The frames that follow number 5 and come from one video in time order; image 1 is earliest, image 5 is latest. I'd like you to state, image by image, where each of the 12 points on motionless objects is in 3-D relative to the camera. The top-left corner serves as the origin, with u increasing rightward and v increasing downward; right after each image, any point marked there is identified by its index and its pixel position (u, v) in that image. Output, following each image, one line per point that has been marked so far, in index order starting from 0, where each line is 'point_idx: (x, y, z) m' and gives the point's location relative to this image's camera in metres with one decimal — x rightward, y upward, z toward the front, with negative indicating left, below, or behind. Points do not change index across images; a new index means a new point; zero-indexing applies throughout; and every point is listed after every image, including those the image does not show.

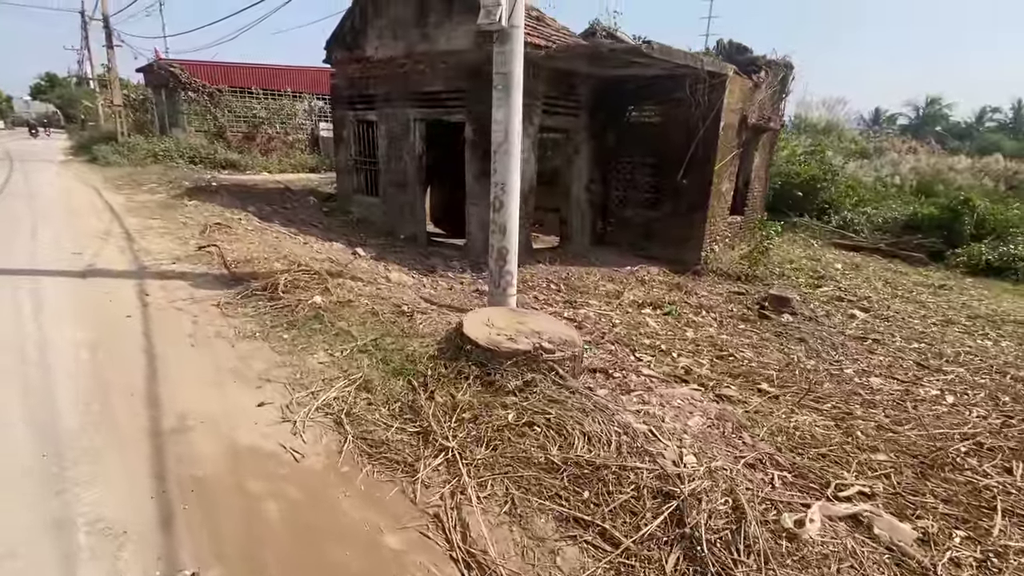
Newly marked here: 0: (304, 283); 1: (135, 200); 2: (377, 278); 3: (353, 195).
0: (-1.8, 0.0, +4.4) m
1: (-7.0, +1.6, +9.0) m
2: (-1.5, +0.1, +5.4) m
3: (-3.6, +2.1, +11.1) m
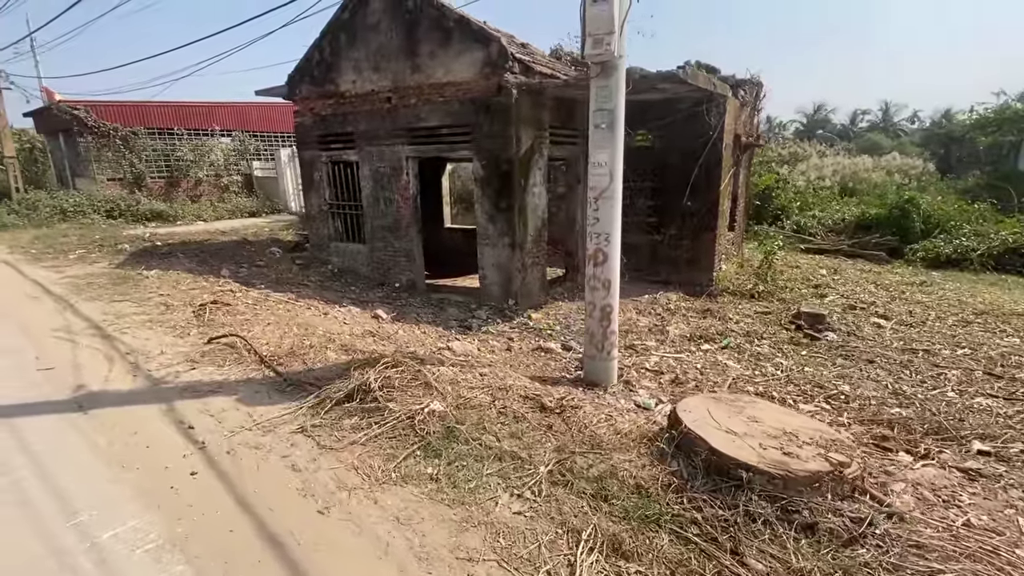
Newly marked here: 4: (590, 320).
0: (-0.8, -0.7, +3.4) m
1: (-6.6, +0.2, +7.3) m
2: (-0.6, -0.6, +4.6) m
3: (-3.7, +0.9, +9.9) m
4: (+0.7, -0.3, +4.3) m
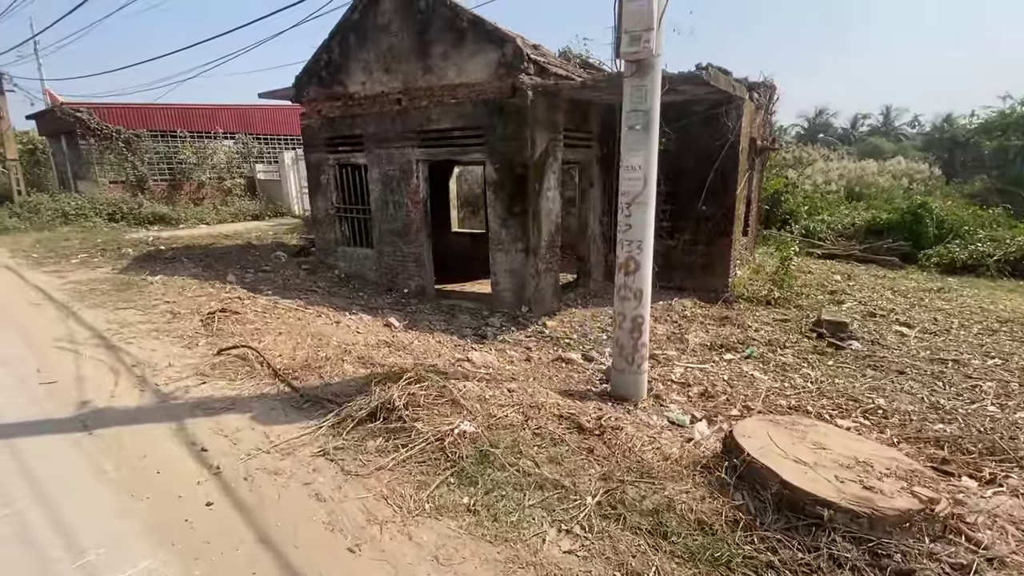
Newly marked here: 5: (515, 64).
0: (-0.6, -0.7, +3.2) m
1: (-6.4, +0.1, +7.1) m
2: (-0.4, -0.7, +4.4) m
3: (-3.5, +0.8, +9.7) m
4: (+0.9, -0.4, +4.1) m
5: (0.0, +3.2, +7.0) m
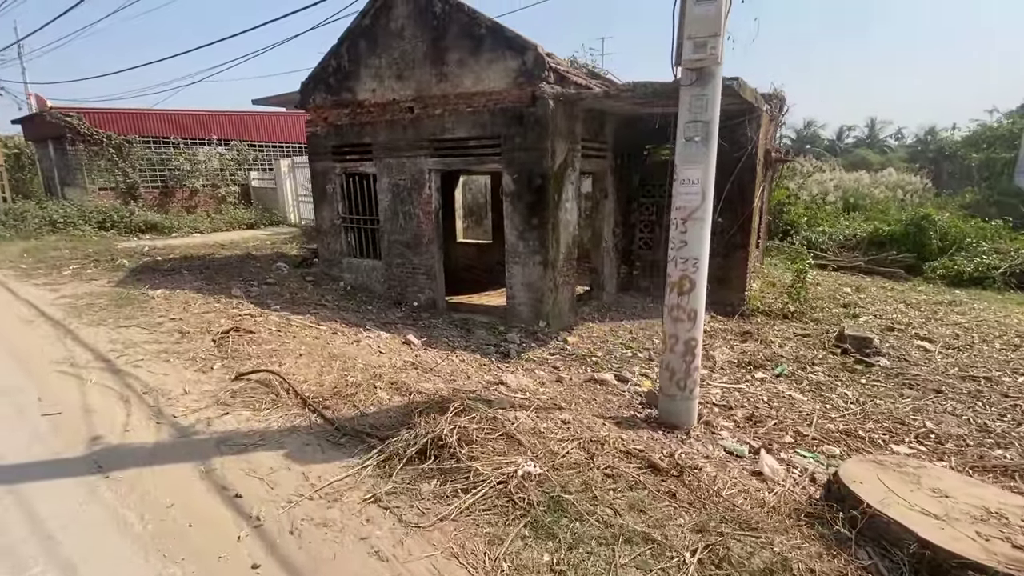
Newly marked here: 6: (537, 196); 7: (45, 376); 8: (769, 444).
0: (-0.2, -0.9, +2.9) m
1: (-6.1, -0.1, +6.7) m
2: (-0.1, -0.9, +4.1) m
3: (-3.3, +0.6, +9.4) m
4: (+1.3, -0.5, +3.8) m
5: (+0.3, +3.0, +6.8) m
6: (+0.4, +1.4, +7.1) m
7: (-3.9, -0.7, +4.0) m
8: (+2.1, -1.2, +3.9) m
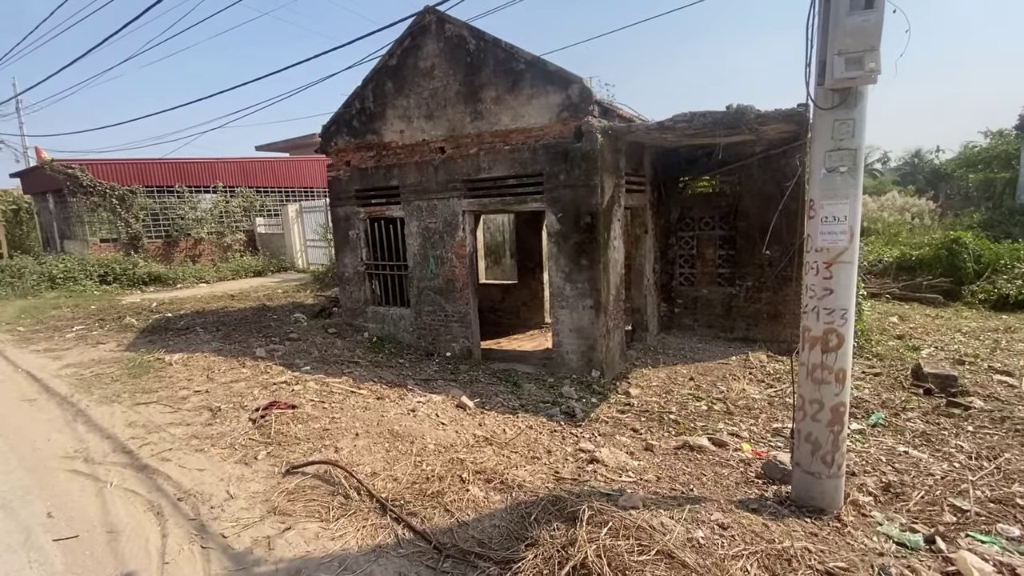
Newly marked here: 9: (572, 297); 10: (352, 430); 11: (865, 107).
0: (+0.5, -1.2, +2.3) m
1: (-5.4, -0.9, +6.0) m
2: (+0.7, -1.3, +3.4) m
3: (-2.6, -0.4, +8.8) m
4: (+2.0, -0.9, +3.2) m
5: (+0.9, +2.4, +6.4) m
6: (+1.0, +0.7, +6.6) m
7: (-3.1, -1.3, +3.3) m
8: (+2.8, -1.6, +3.2) m
9: (+0.9, -0.1, +6.8) m
10: (-1.3, -1.1, +3.8) m
11: (+2.1, +1.1, +2.8) m
